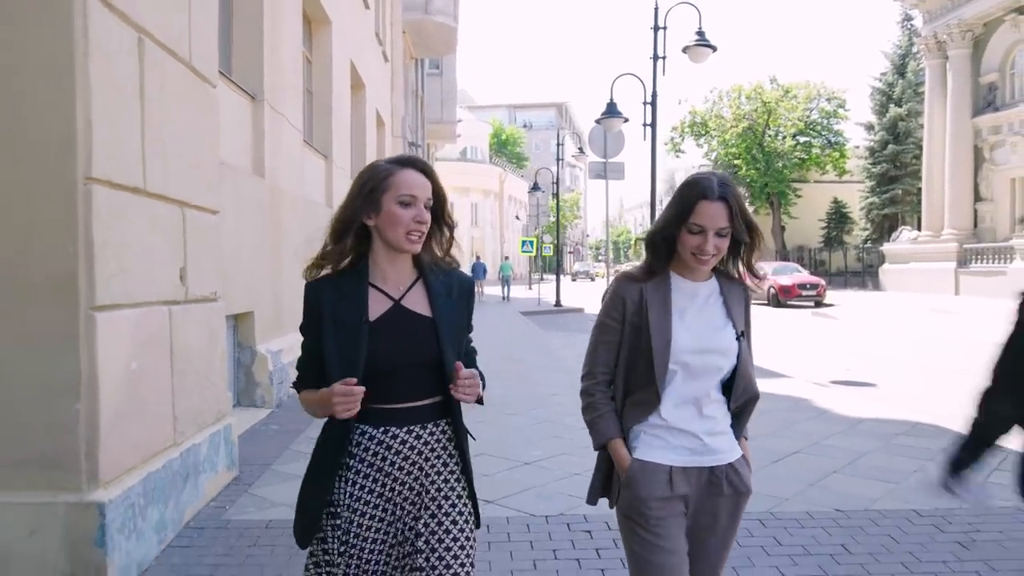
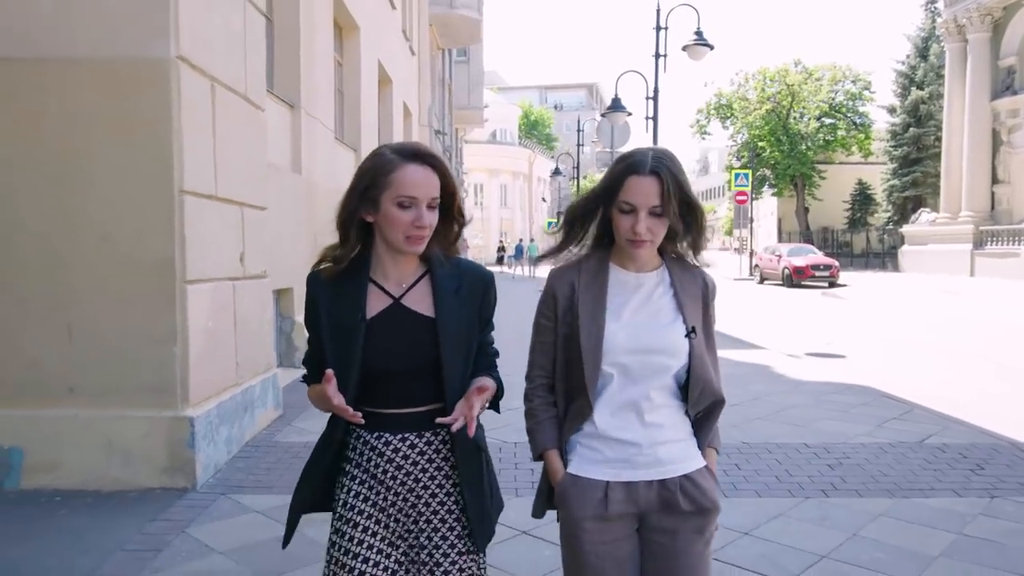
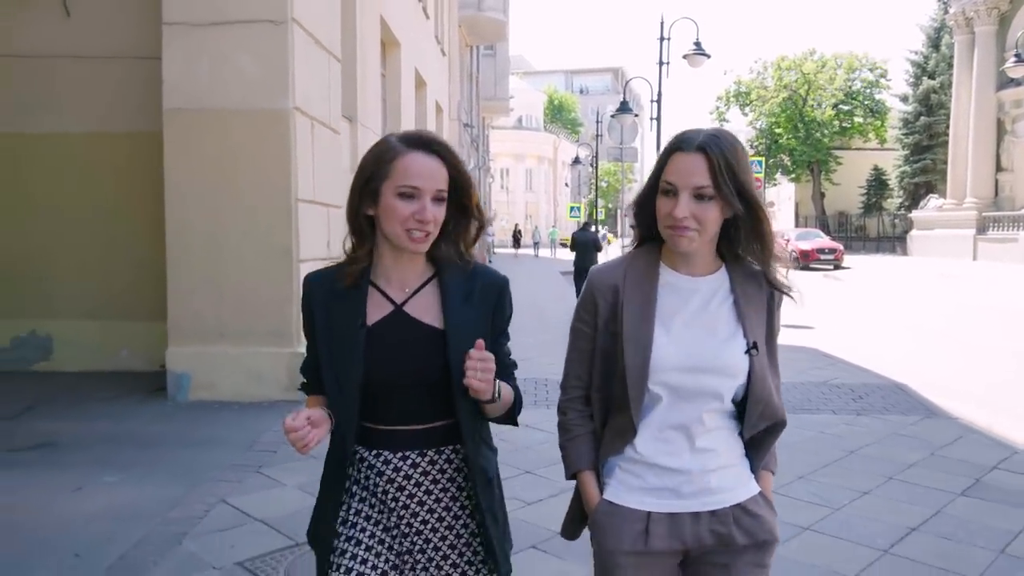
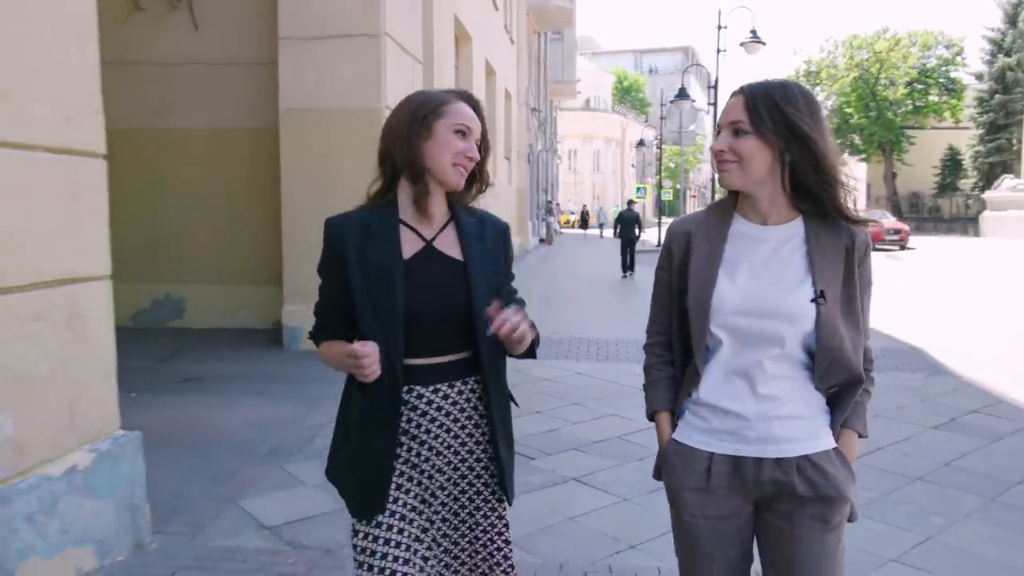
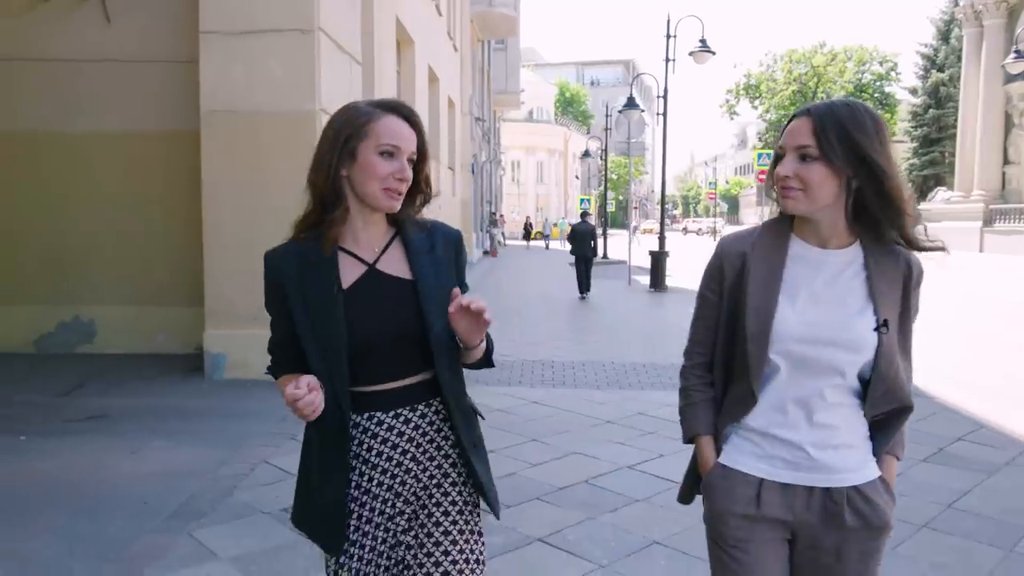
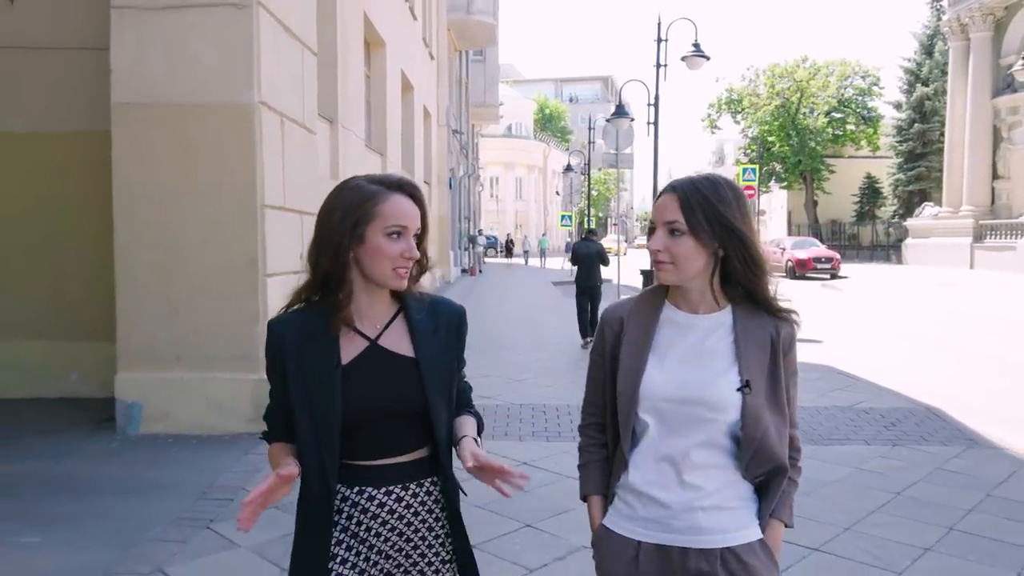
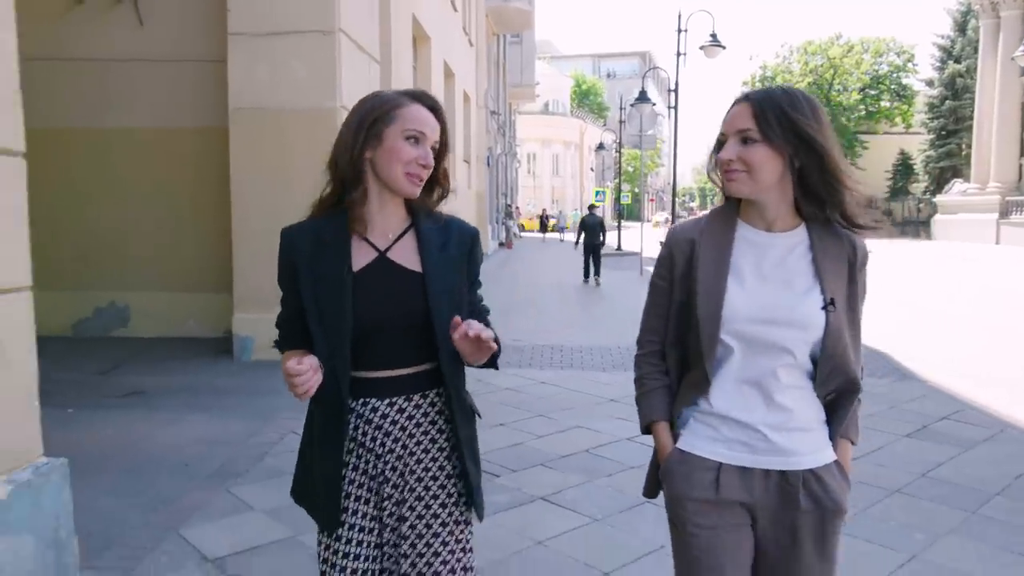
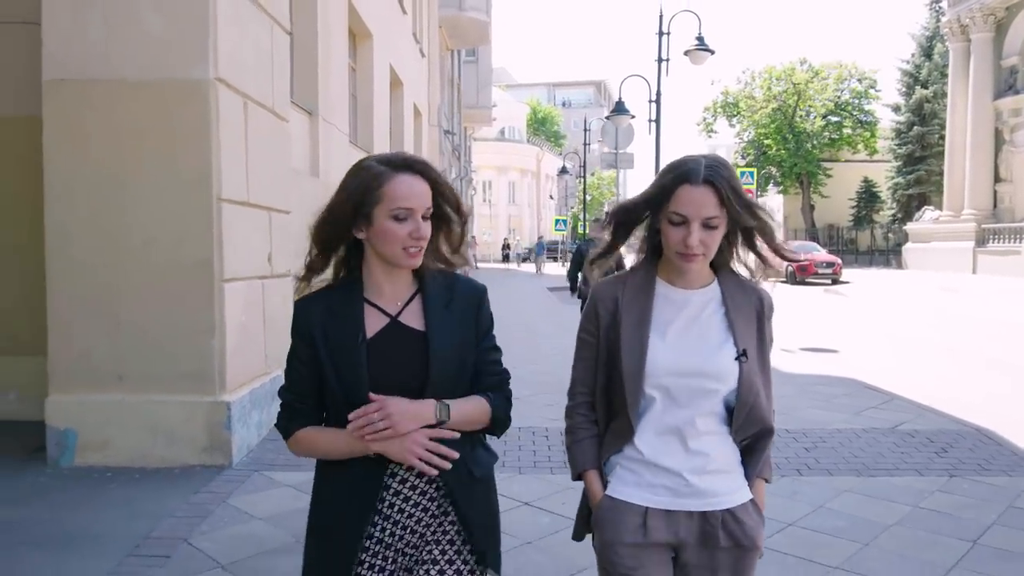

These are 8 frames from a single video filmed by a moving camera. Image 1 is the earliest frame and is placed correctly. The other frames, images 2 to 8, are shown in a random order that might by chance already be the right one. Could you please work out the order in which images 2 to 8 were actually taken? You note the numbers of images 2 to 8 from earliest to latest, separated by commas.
2, 8, 6, 3, 5, 7, 4
